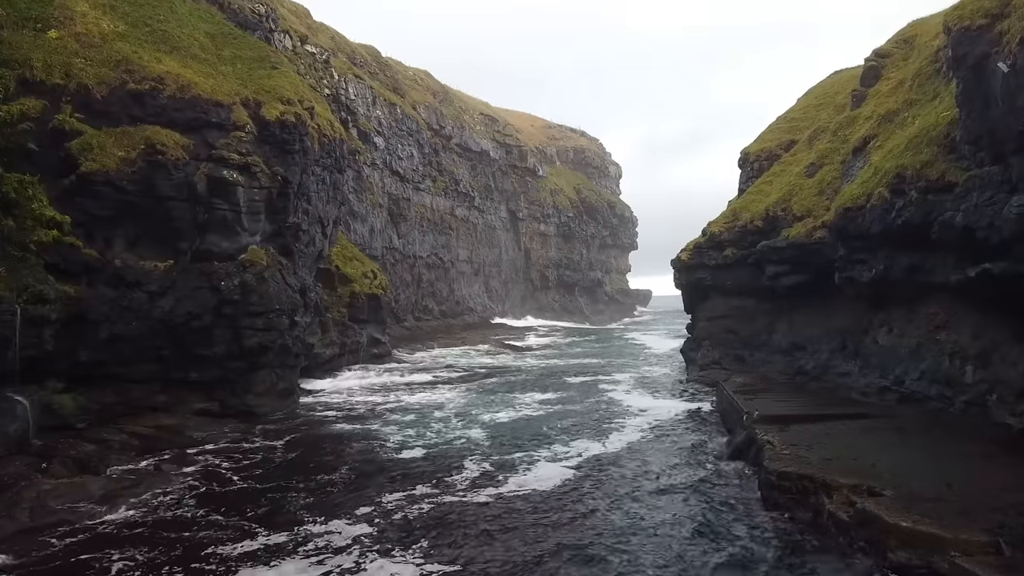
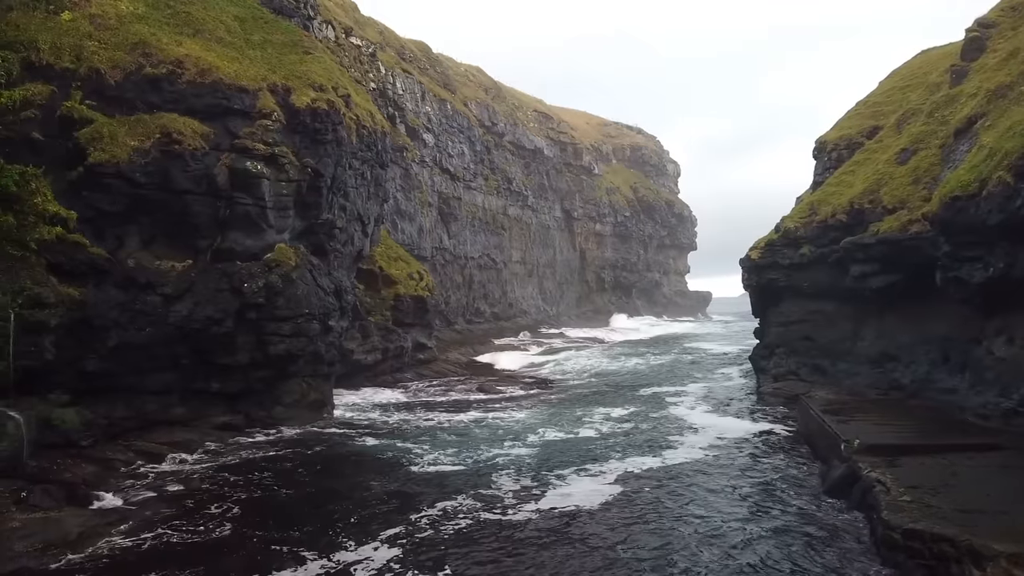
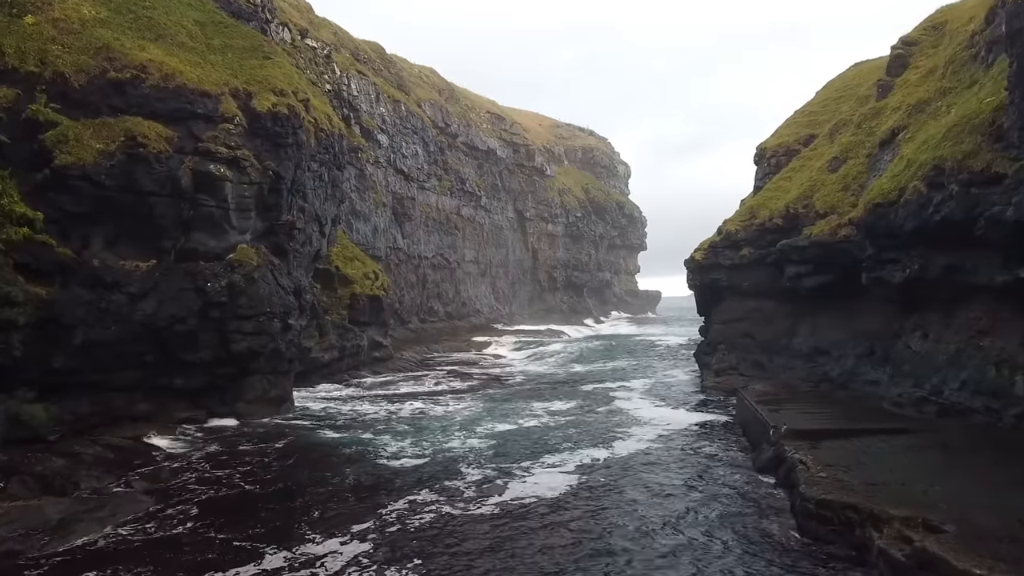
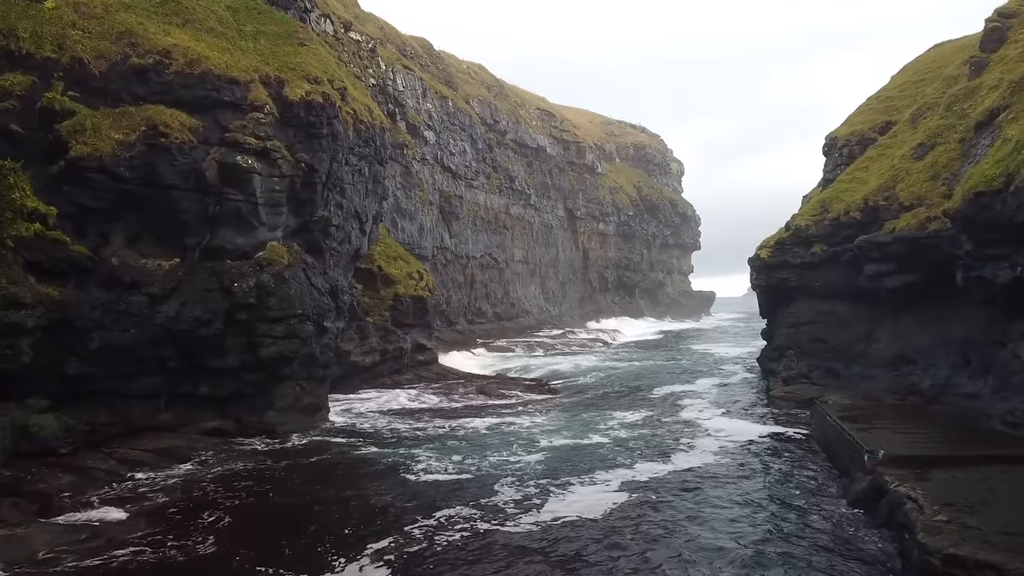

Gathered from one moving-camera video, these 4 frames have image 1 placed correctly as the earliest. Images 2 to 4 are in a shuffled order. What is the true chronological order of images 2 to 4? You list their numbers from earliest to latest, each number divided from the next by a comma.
3, 2, 4
